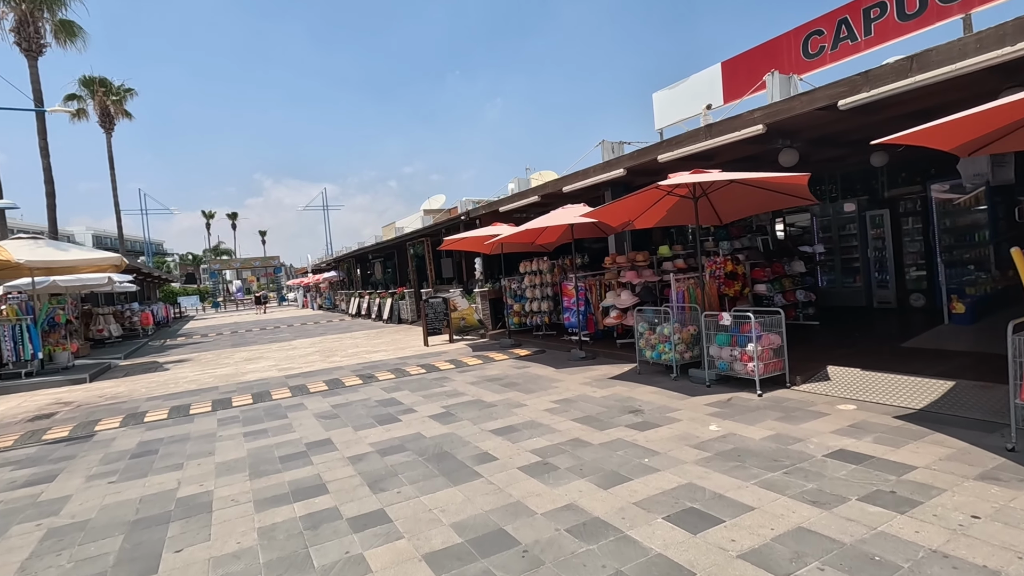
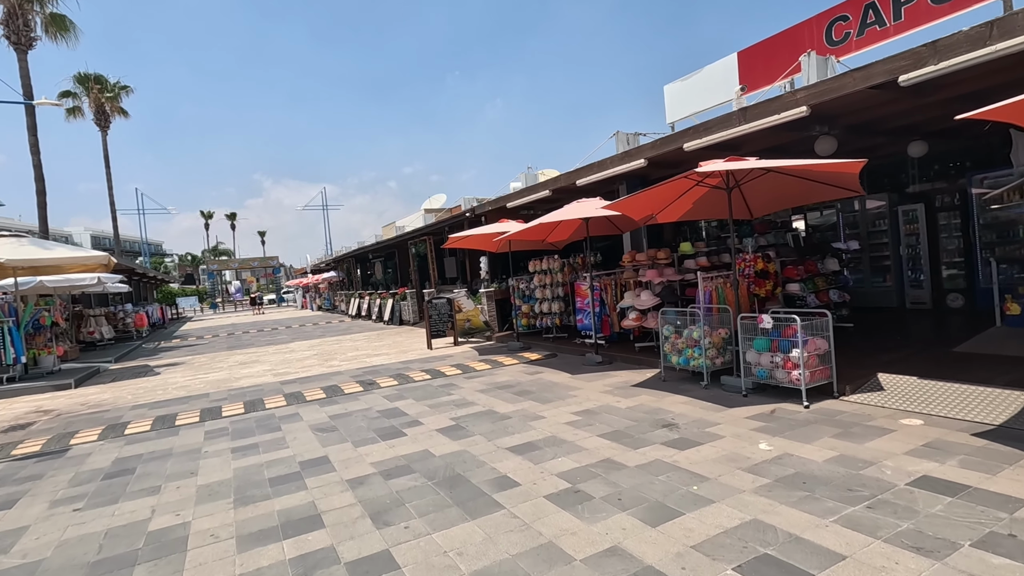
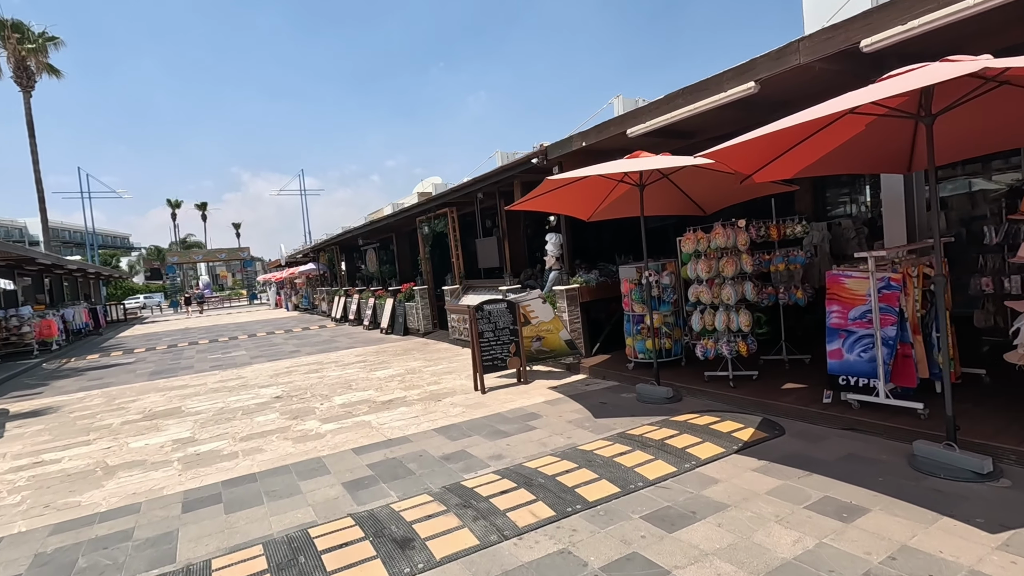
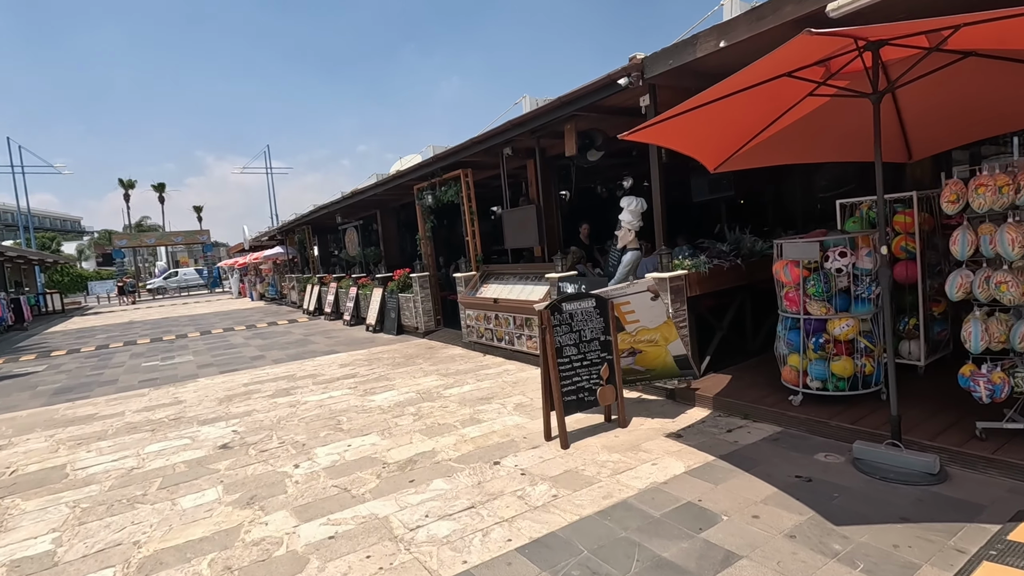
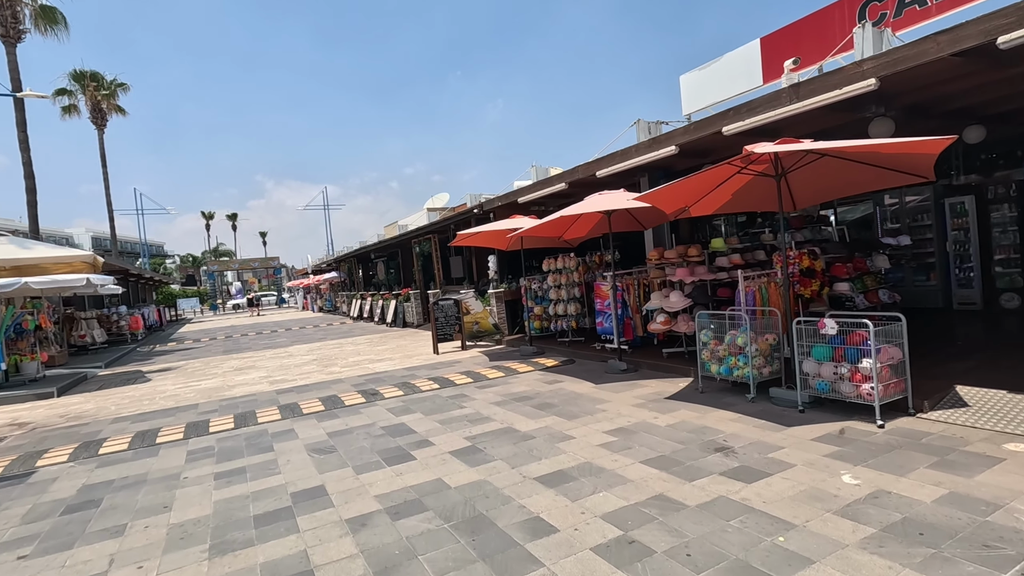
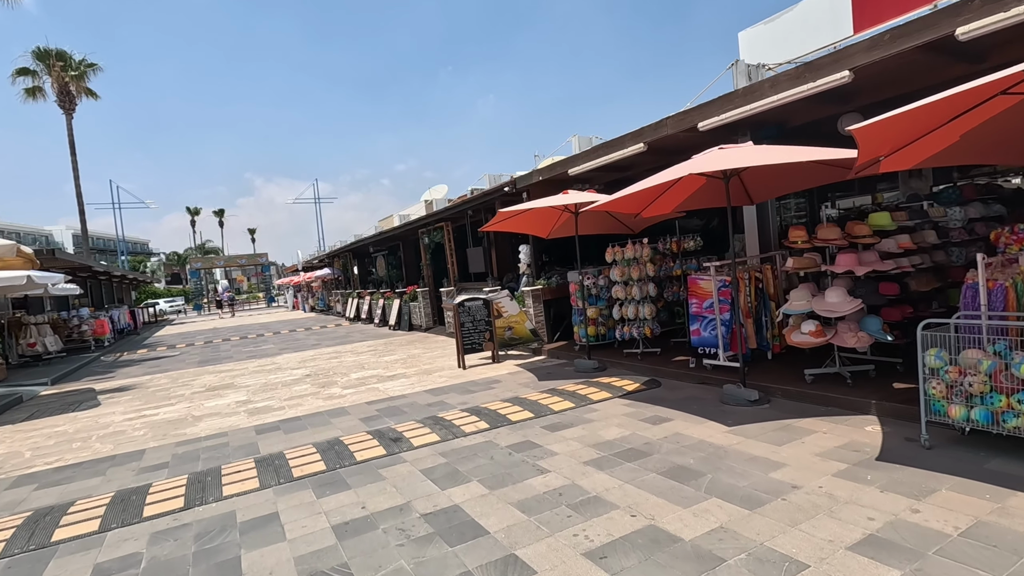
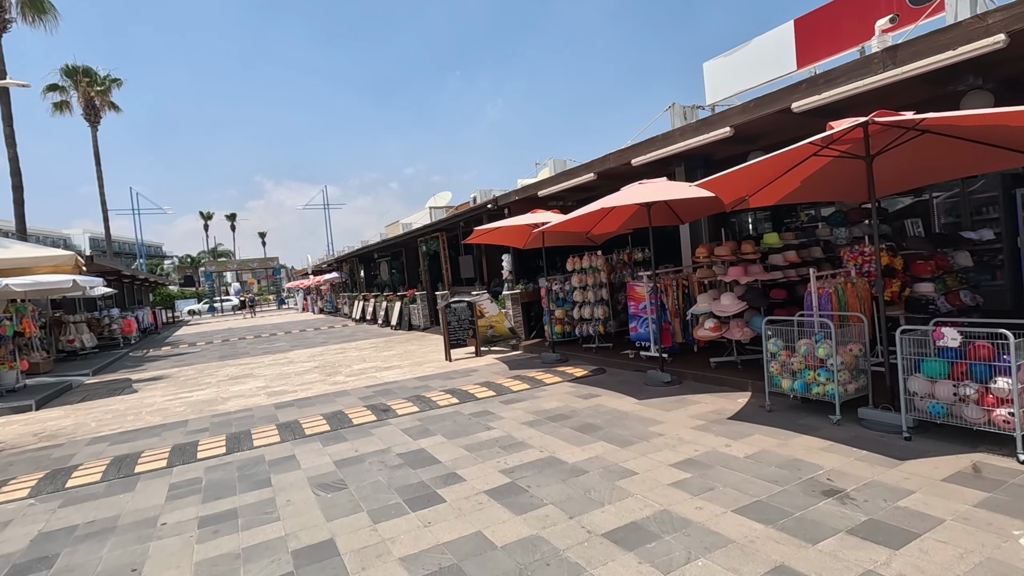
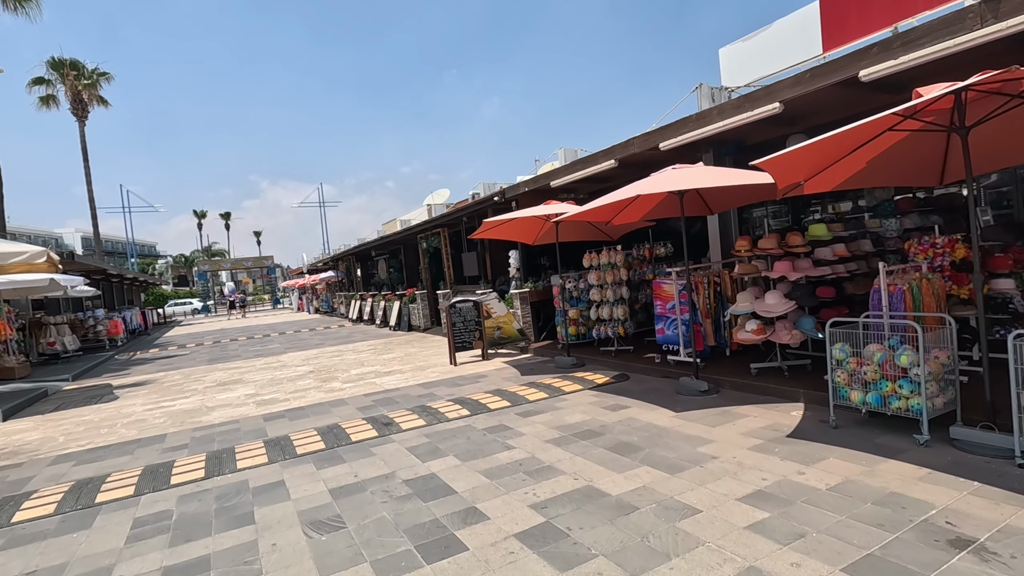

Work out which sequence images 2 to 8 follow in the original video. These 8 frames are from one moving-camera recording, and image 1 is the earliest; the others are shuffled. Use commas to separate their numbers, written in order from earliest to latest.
2, 5, 7, 8, 6, 3, 4
